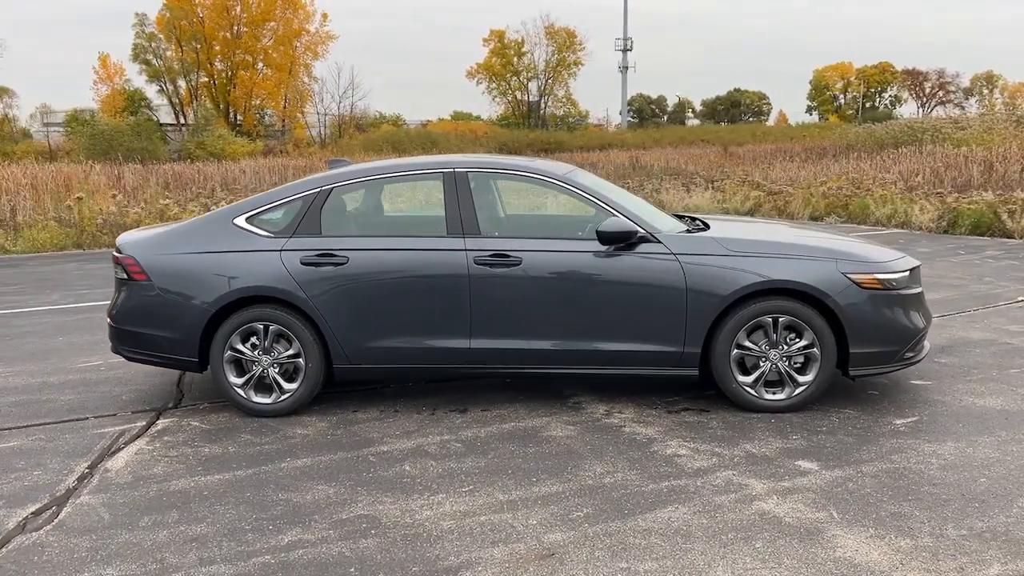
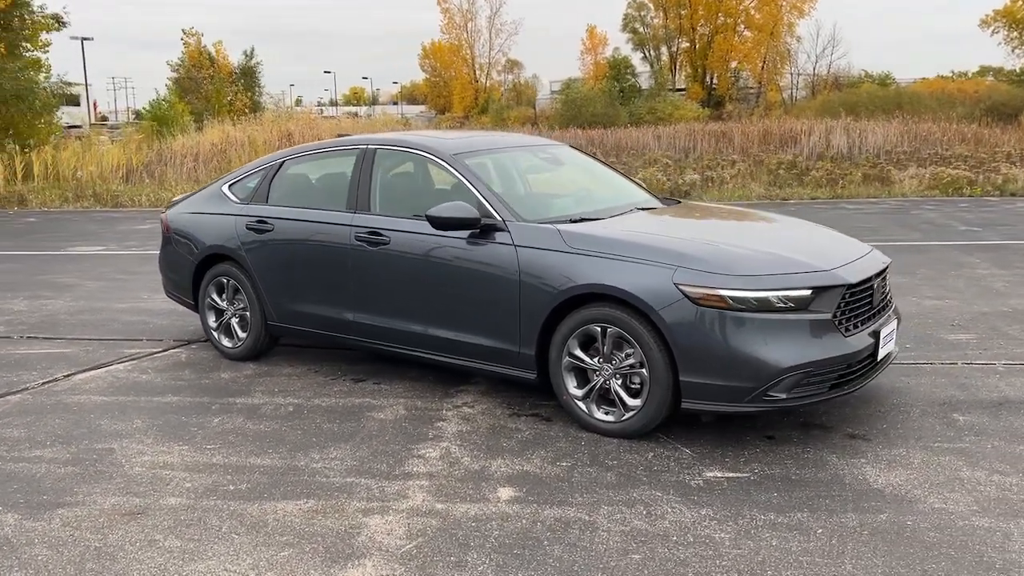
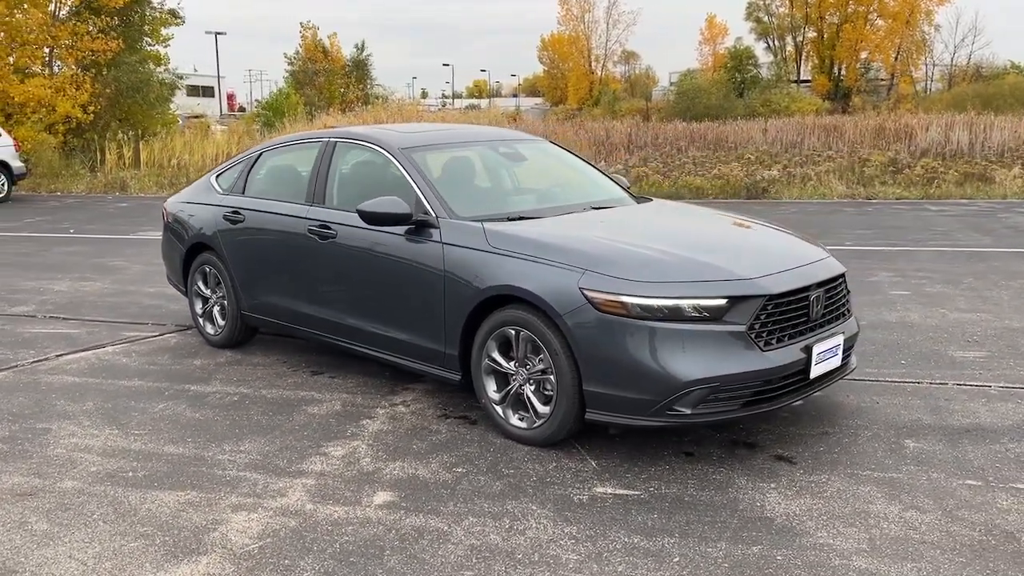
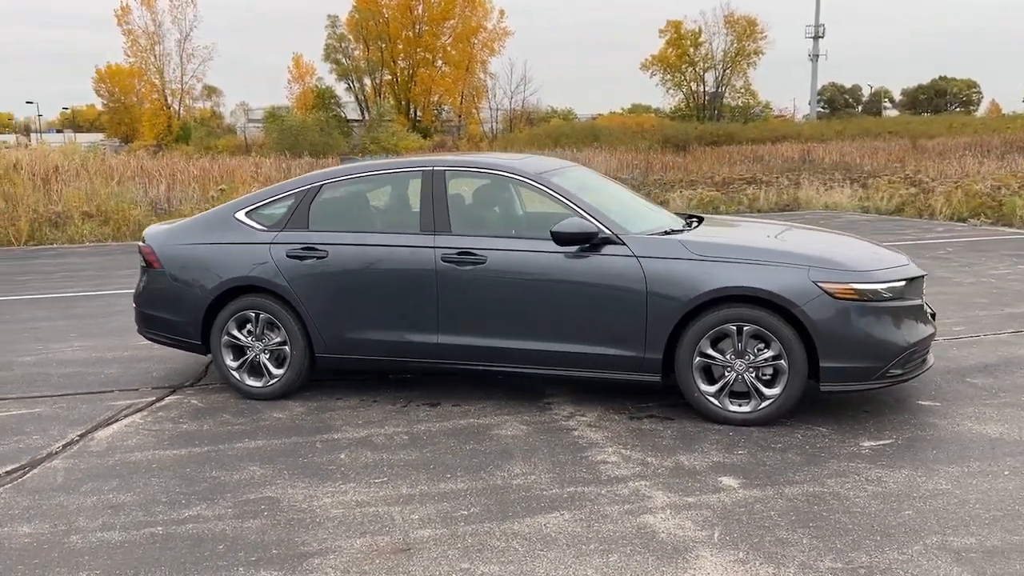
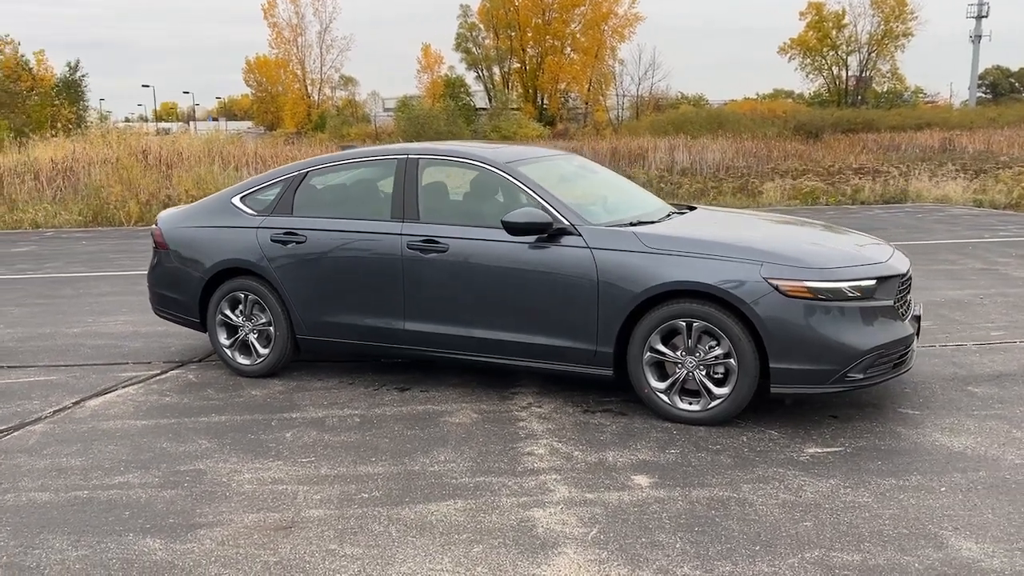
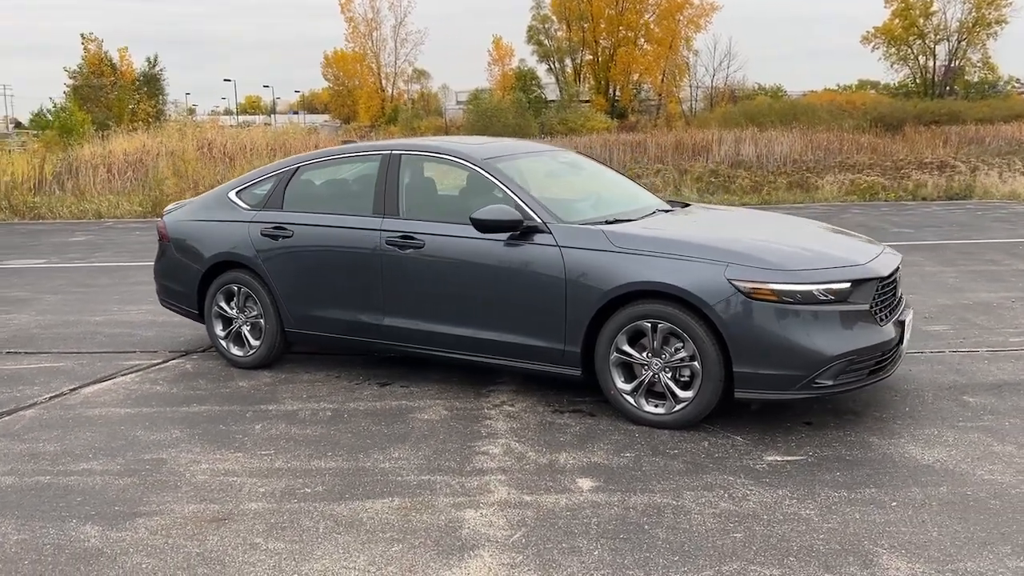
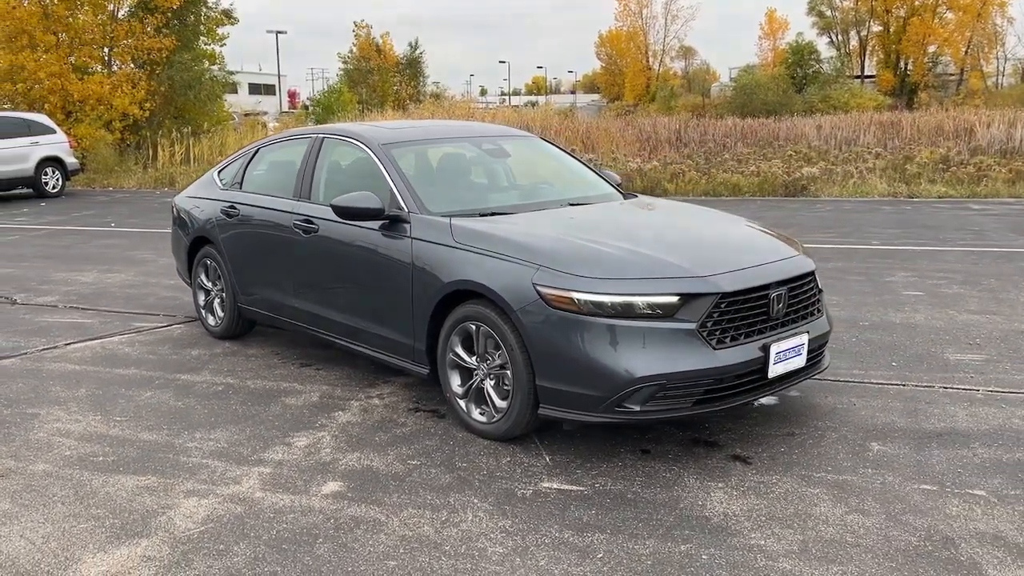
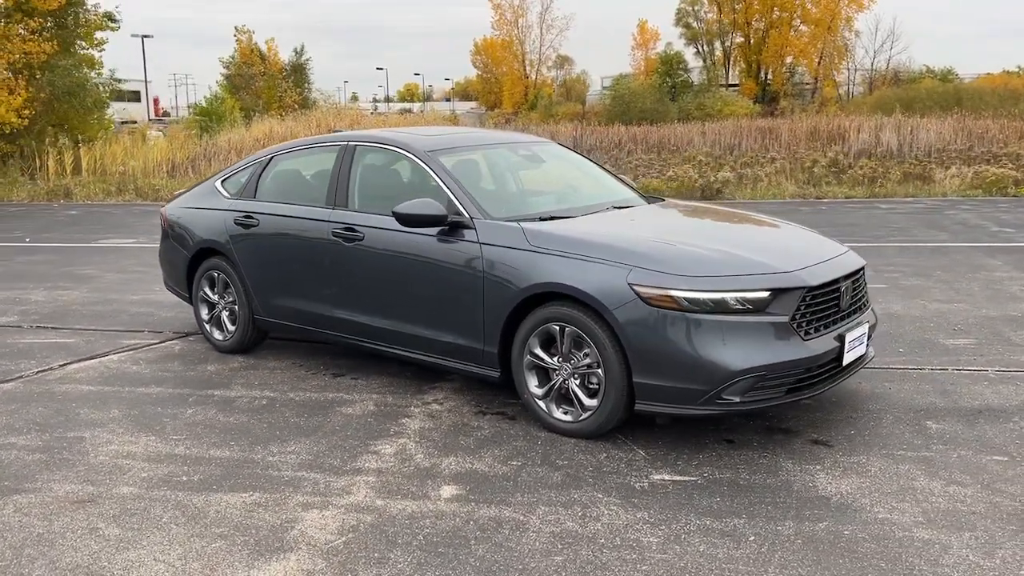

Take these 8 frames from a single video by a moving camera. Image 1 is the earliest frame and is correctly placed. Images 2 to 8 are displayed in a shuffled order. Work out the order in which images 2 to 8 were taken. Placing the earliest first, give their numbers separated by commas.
4, 5, 6, 2, 8, 3, 7
